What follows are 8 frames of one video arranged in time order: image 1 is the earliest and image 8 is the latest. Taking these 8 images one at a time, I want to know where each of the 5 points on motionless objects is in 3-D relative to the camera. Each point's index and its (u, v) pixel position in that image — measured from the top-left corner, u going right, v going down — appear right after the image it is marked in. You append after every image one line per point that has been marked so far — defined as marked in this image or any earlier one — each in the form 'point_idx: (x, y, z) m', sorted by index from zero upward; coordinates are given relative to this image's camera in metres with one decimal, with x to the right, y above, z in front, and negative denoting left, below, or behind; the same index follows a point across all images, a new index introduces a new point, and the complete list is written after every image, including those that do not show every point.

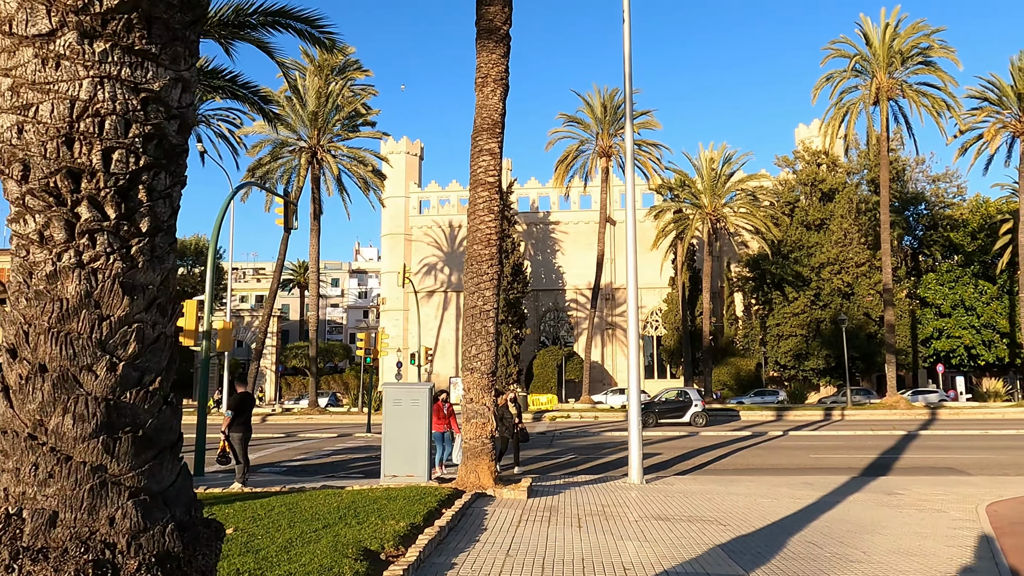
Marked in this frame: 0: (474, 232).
0: (-0.5, +0.7, +9.1) m
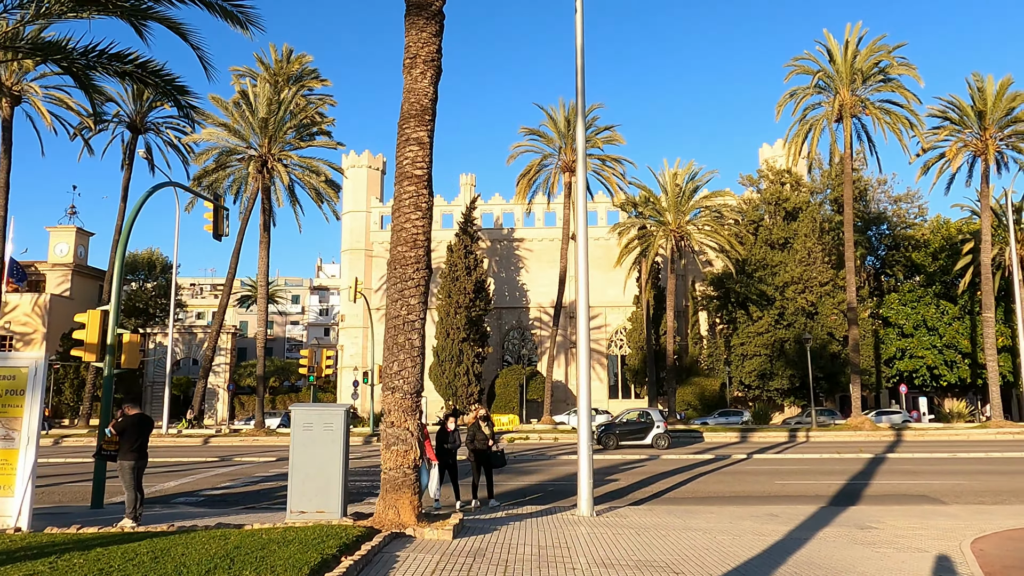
0: (-1.2, +0.6, +8.0) m
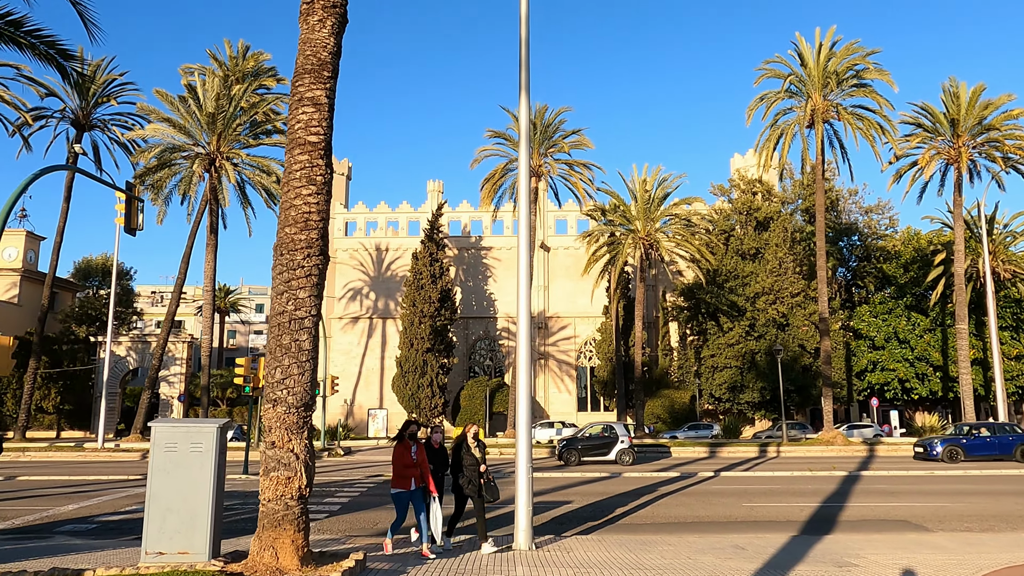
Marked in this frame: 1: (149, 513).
0: (-2.0, +0.7, +6.6) m
1: (-3.0, -1.9, +6.4) m
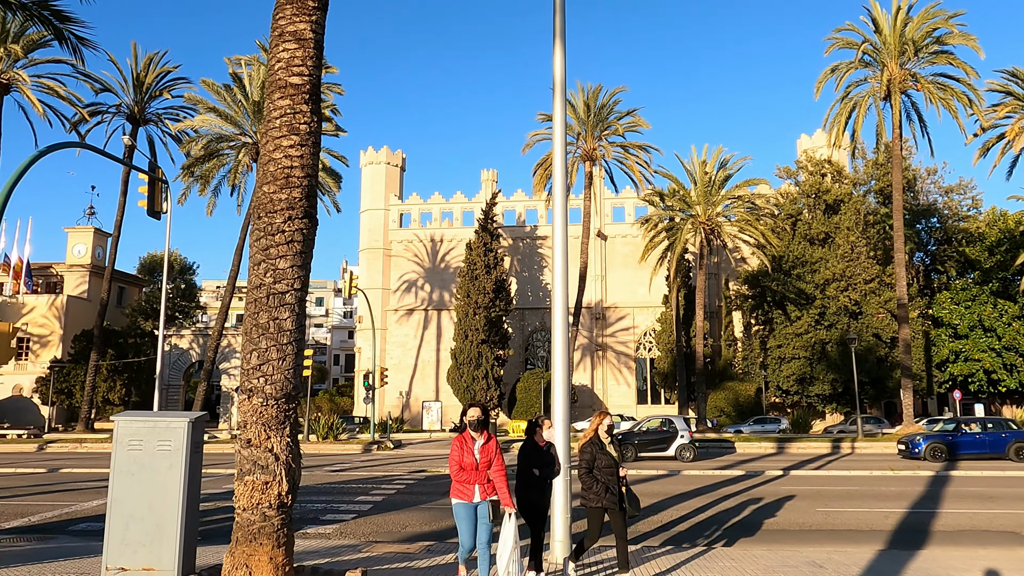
0: (-1.8, +0.9, +5.6) m
1: (-2.9, -1.7, +5.4) m
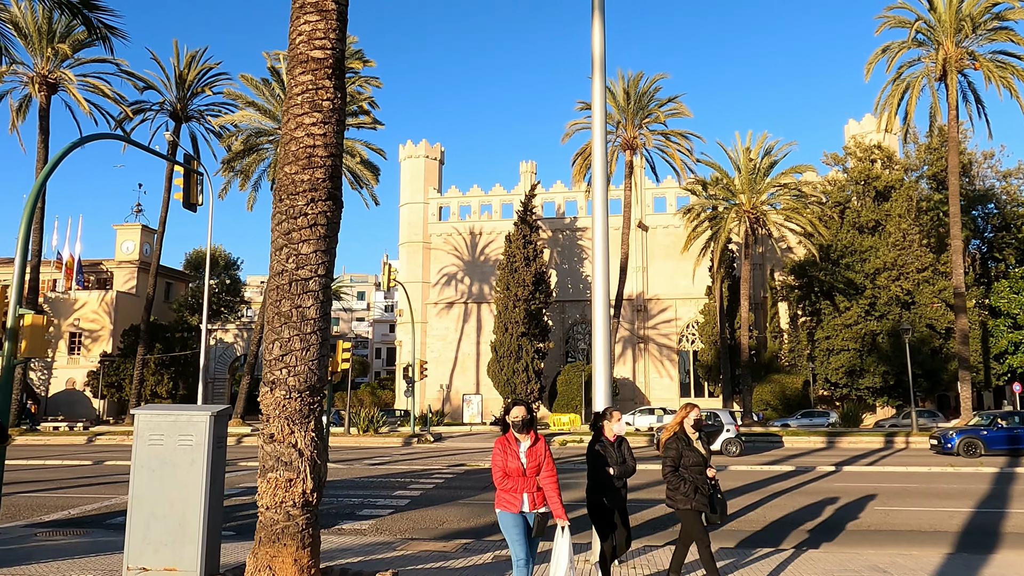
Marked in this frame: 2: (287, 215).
0: (-1.6, +1.0, +5.3) m
1: (-2.6, -1.6, +5.2) m
2: (-1.5, +0.5, +5.2) m
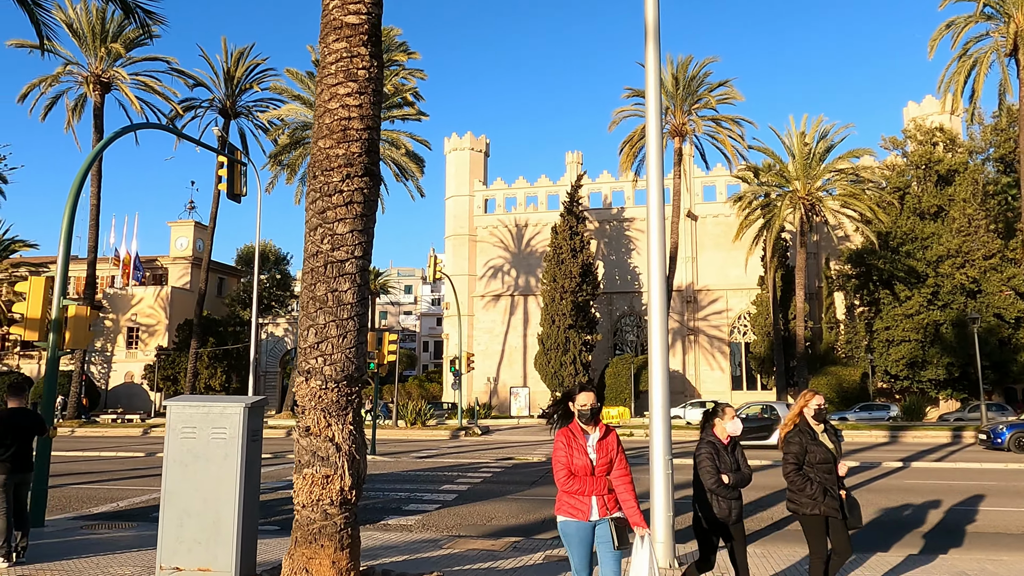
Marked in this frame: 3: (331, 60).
0: (-1.2, +1.1, +4.9) m
1: (-2.3, -1.5, +5.0) m
2: (-1.2, +0.6, +4.8) m
3: (-1.2, +1.5, +4.9) m
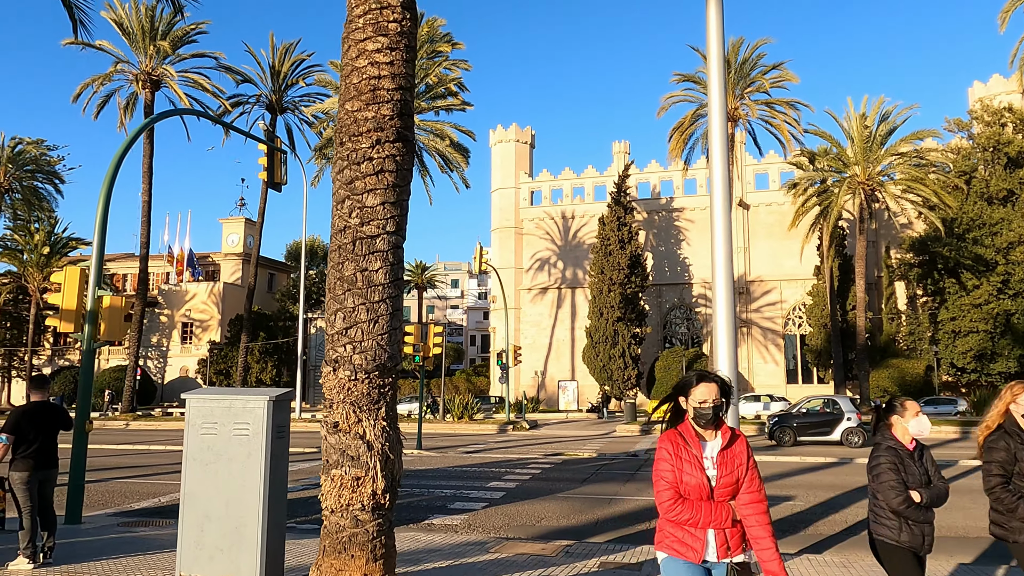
0: (-1.0, +1.2, +4.4) m
1: (-2.0, -1.4, +4.5) m
2: (-0.9, +0.7, +4.3) m
3: (-0.9, +1.6, +4.4) m
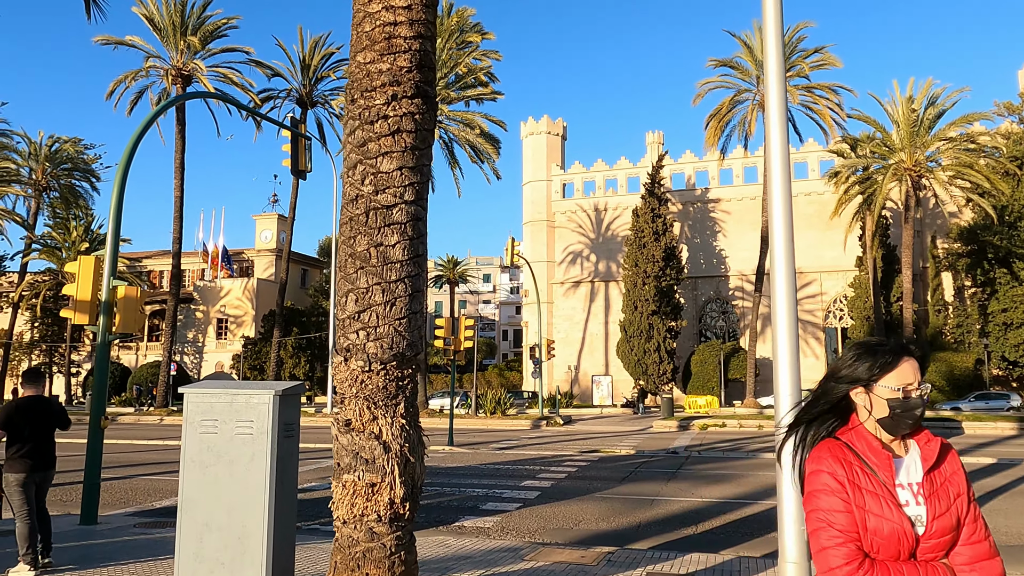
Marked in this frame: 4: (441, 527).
0: (-0.8, +1.3, +3.9) m
1: (-1.8, -1.3, +4.0) m
2: (-0.7, +0.8, +3.8) m
3: (-0.7, +1.7, +3.9) m
4: (-0.8, -2.6, +8.5) m
